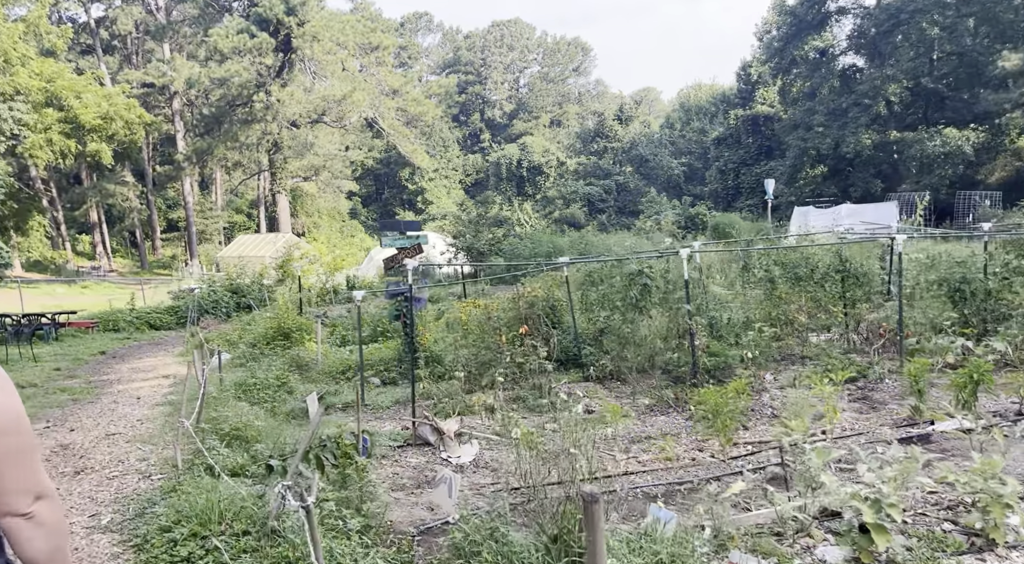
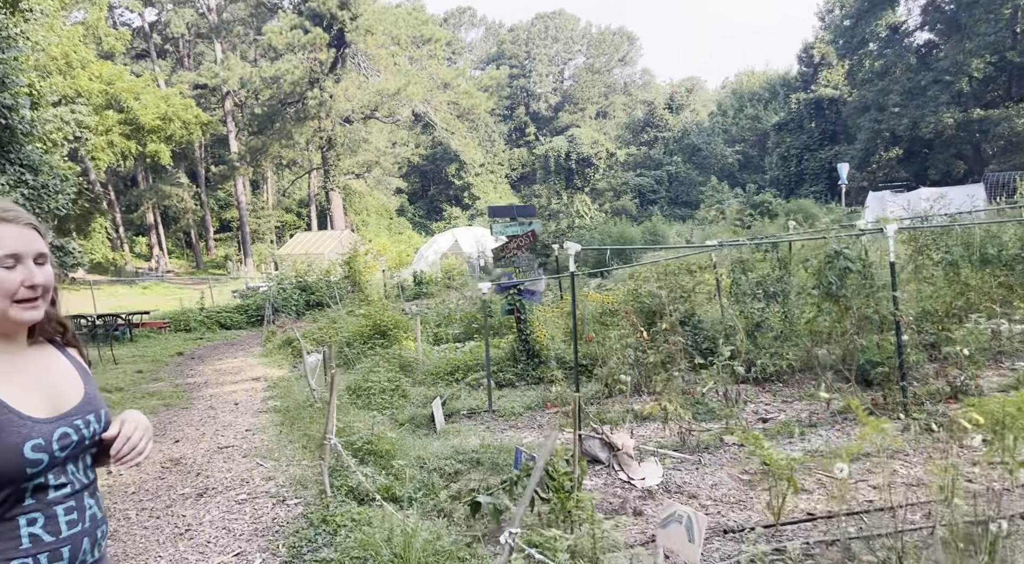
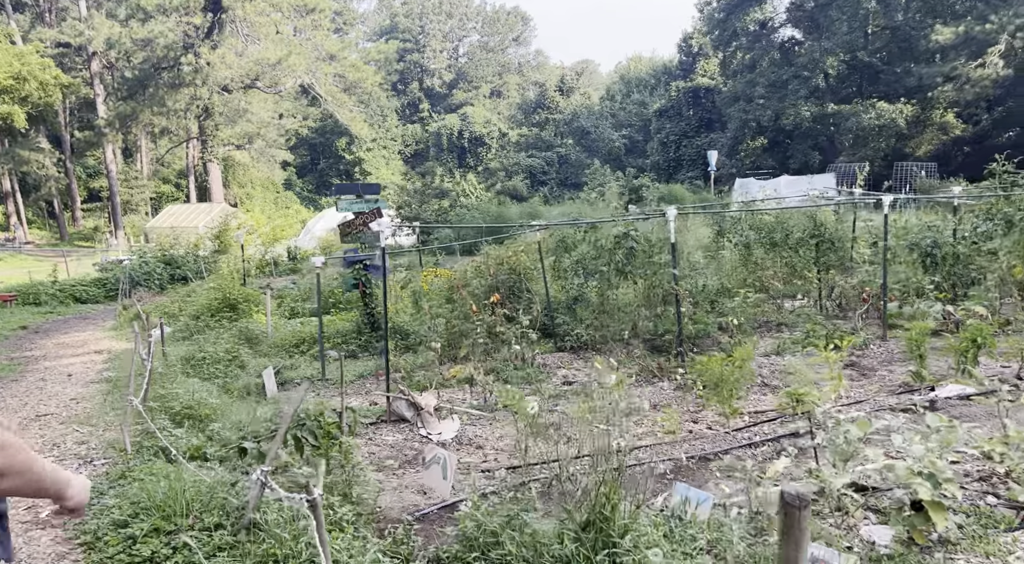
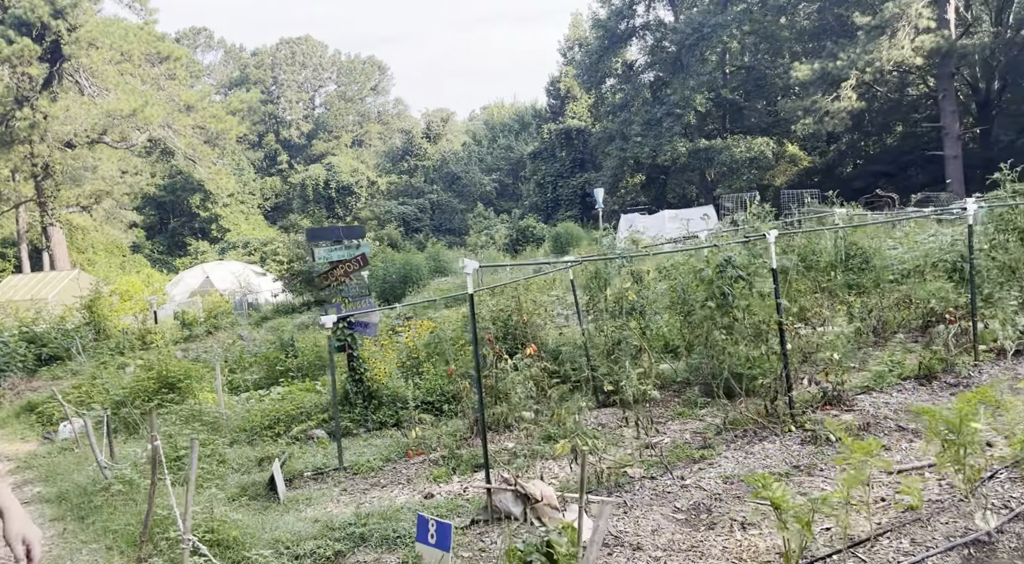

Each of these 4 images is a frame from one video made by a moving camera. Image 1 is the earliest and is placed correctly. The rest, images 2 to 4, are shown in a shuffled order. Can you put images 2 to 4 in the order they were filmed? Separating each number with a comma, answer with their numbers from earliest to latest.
3, 2, 4
